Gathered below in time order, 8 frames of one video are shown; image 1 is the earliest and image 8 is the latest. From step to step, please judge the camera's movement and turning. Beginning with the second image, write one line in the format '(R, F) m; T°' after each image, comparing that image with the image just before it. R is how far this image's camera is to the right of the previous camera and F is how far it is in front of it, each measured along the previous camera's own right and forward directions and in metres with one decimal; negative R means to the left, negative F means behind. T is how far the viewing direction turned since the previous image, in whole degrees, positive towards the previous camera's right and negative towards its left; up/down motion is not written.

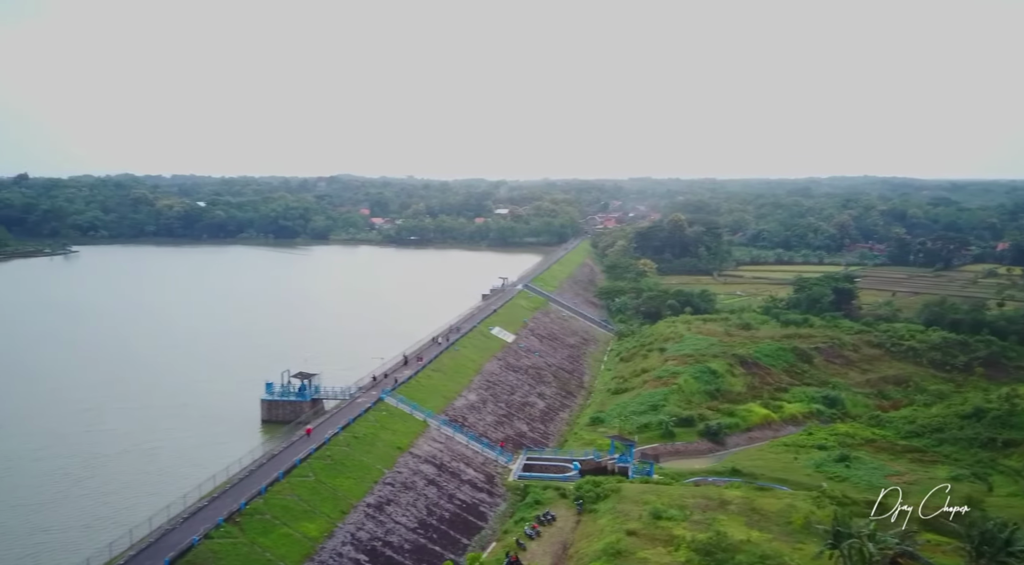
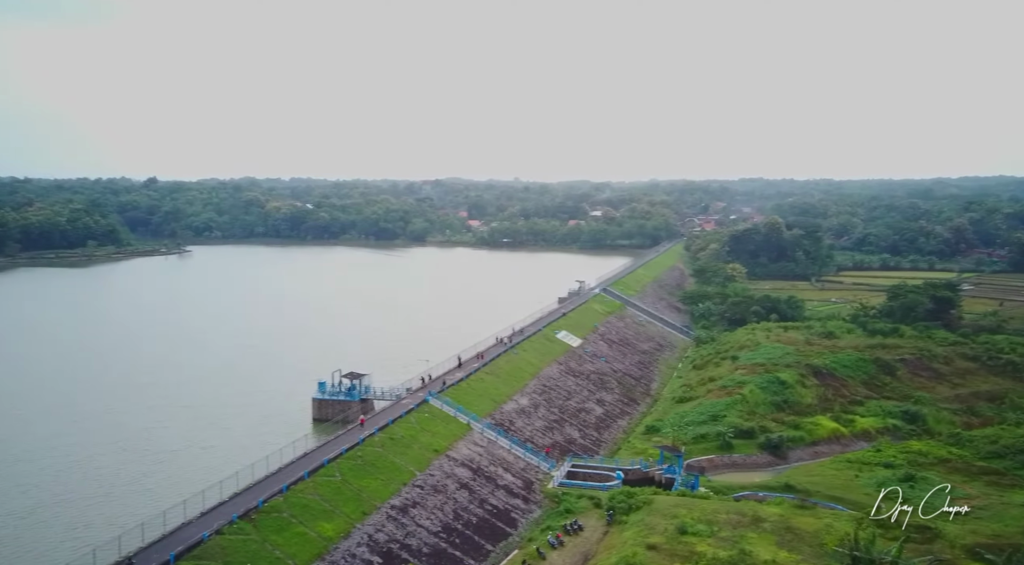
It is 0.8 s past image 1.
(+1.3, +0.3) m; -6°
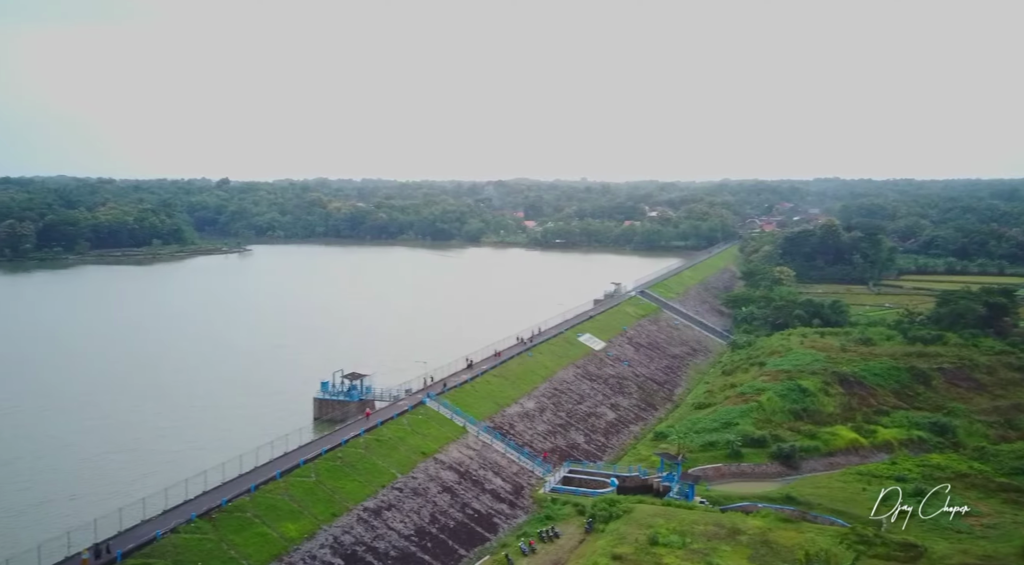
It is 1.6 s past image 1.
(+1.5, +0.3) m; -3°
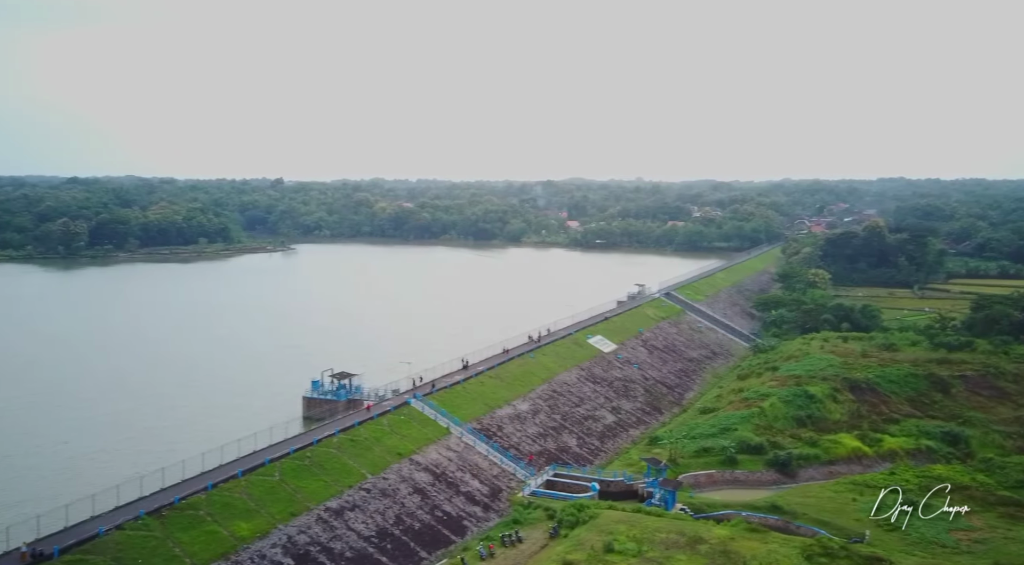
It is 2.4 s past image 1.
(+1.5, +0.2) m; -2°
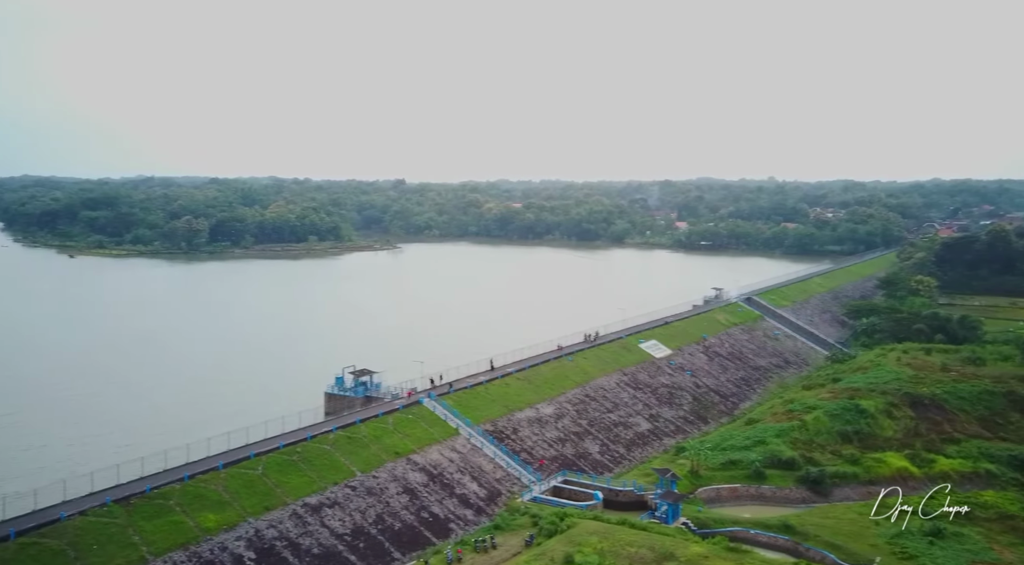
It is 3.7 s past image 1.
(+2.3, +0.4) m; -6°
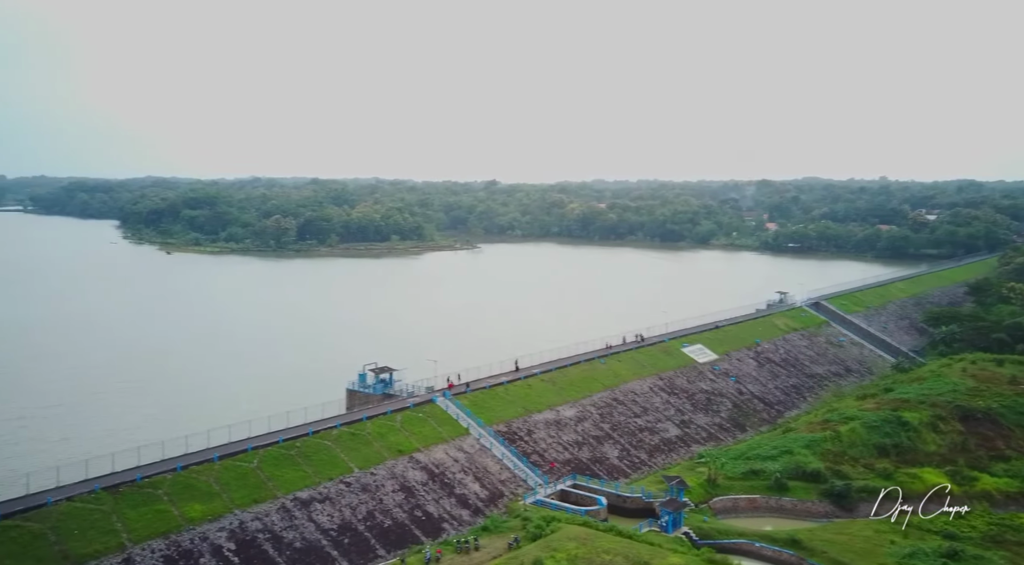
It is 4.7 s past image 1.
(+1.8, +0.1) m; -5°
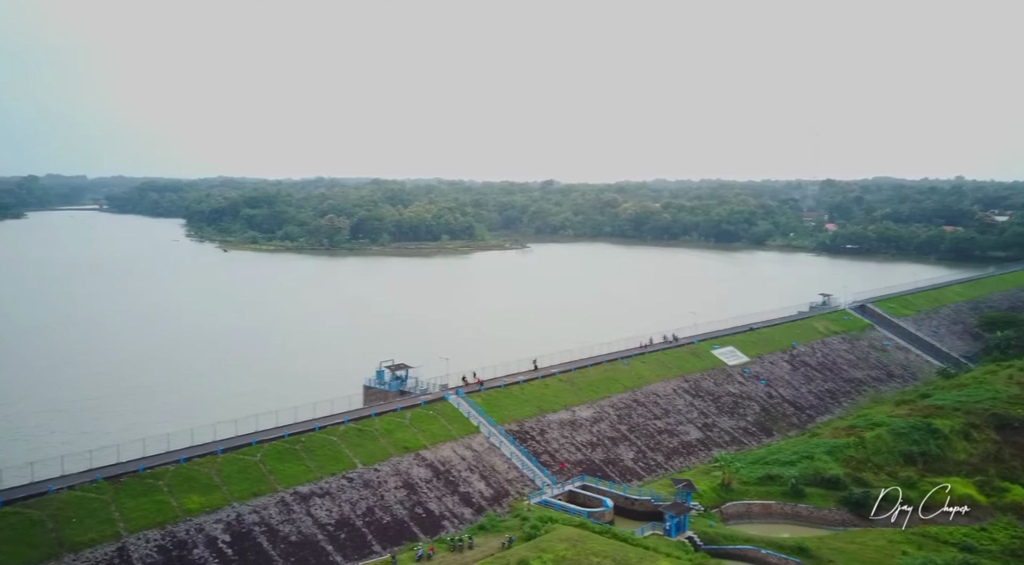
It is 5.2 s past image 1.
(+1.0, 0.0) m; -3°
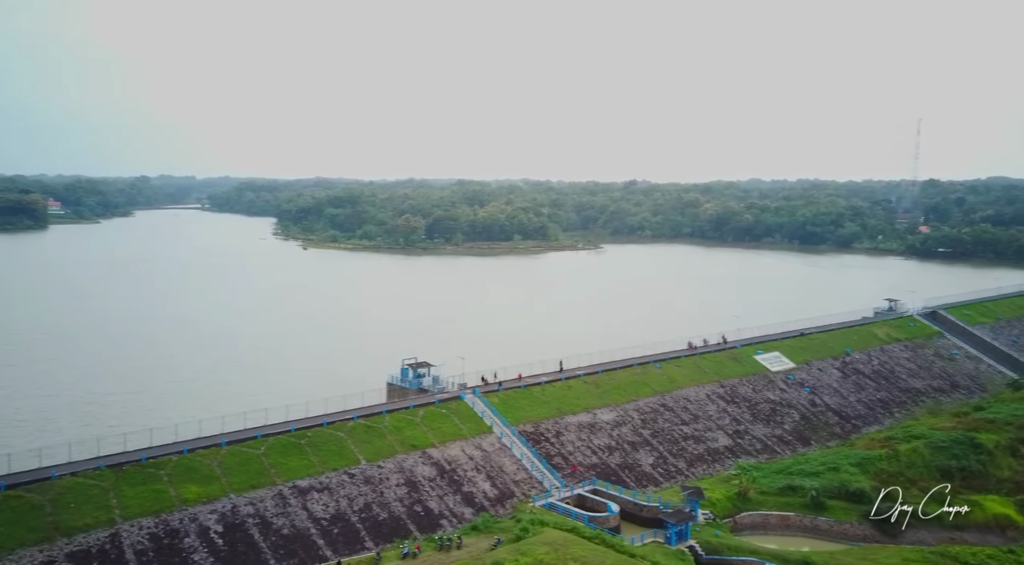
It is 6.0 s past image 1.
(+1.6, 0.0) m; -5°
